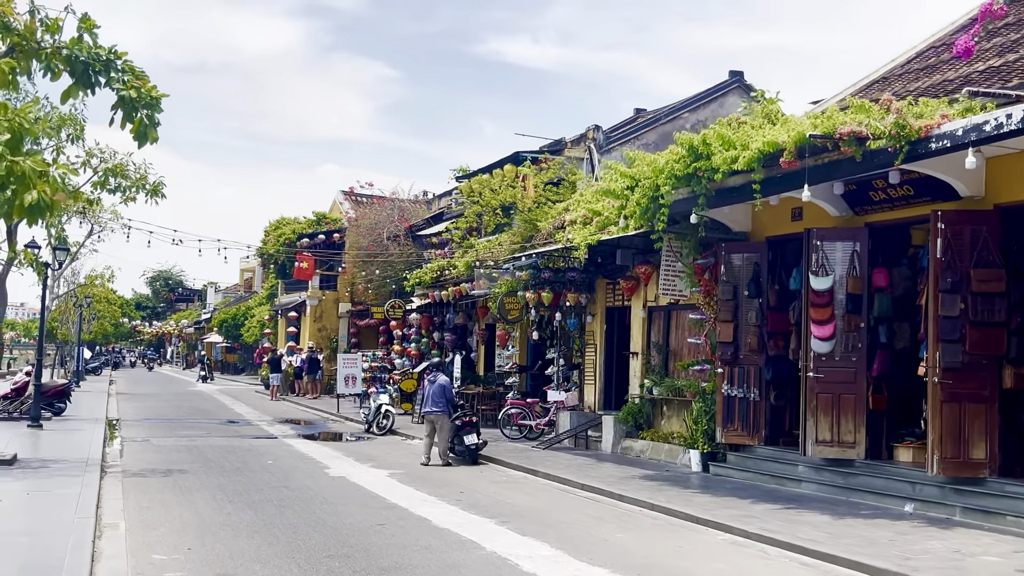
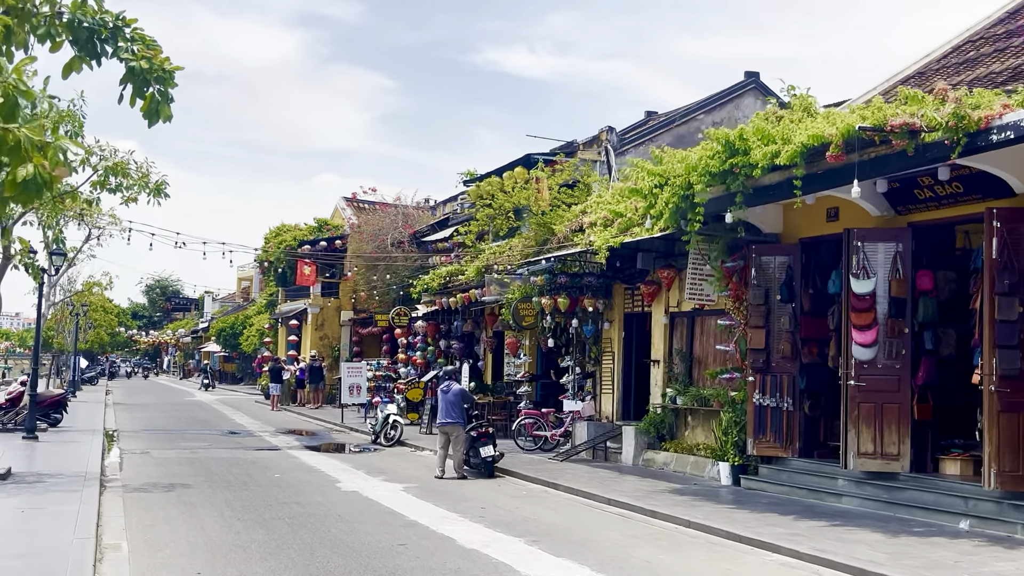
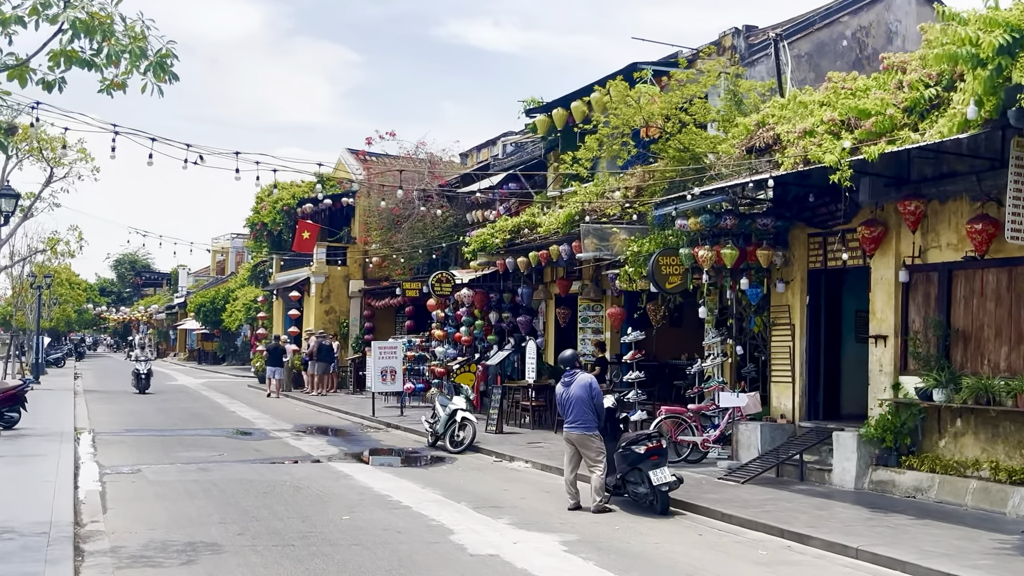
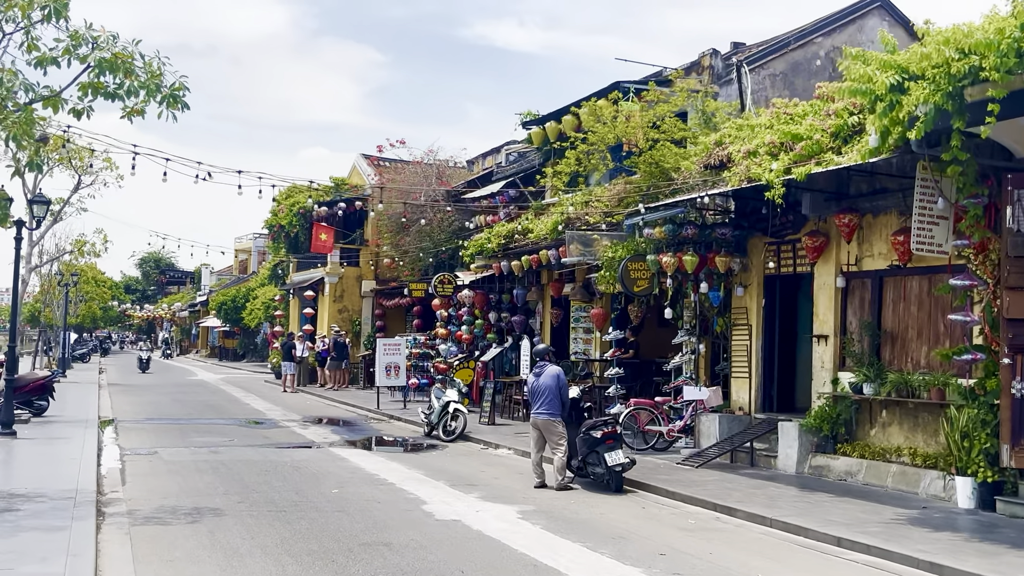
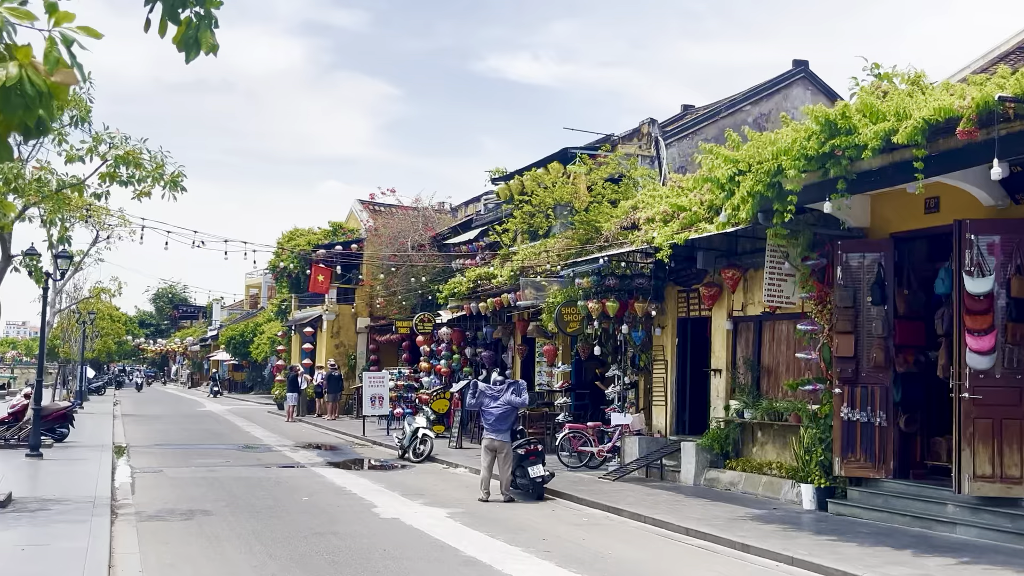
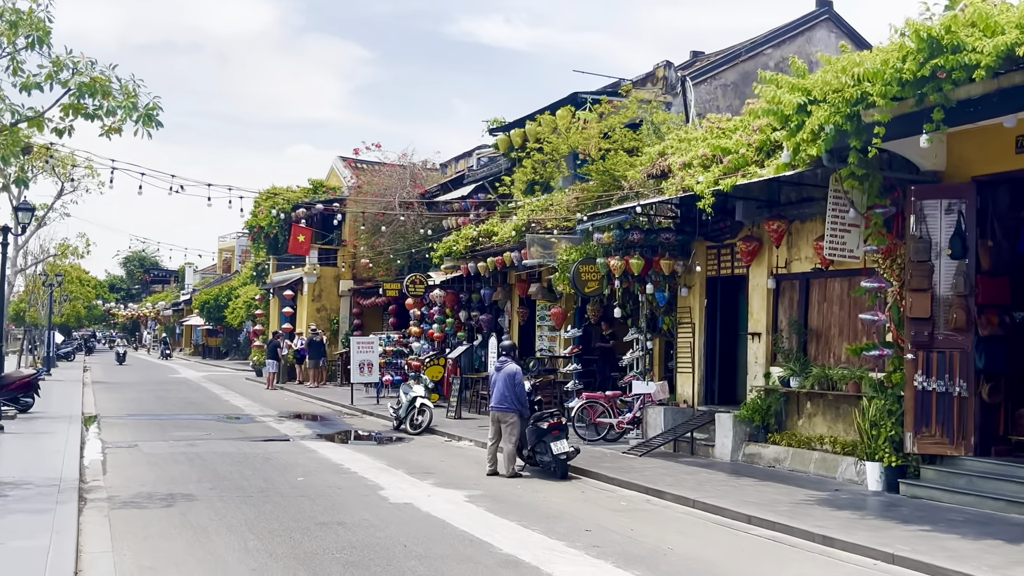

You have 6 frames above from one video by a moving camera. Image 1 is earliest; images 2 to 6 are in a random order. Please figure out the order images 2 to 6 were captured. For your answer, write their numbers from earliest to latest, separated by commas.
2, 5, 6, 4, 3
